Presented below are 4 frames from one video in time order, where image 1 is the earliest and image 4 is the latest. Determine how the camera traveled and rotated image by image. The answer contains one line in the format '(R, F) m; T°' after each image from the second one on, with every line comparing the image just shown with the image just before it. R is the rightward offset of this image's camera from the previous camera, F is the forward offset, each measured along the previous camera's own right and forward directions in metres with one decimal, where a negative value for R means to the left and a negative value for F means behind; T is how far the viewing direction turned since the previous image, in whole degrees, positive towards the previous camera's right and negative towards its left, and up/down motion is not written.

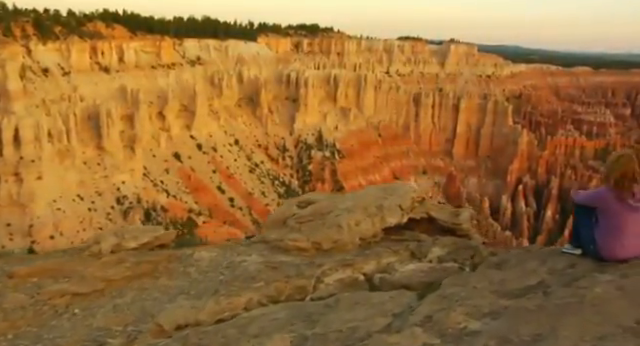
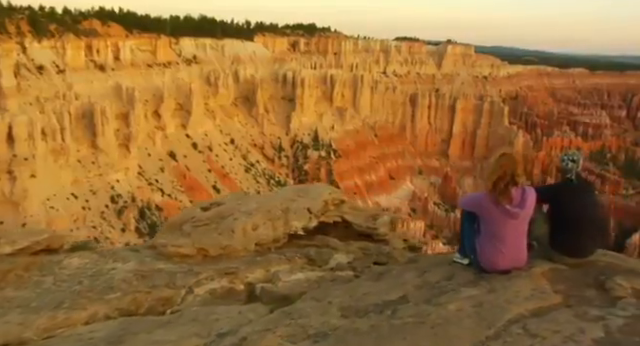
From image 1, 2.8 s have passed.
(+1.1, +0.4) m; +1°
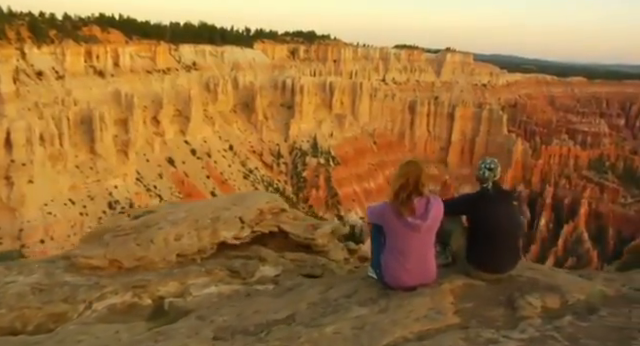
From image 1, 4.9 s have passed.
(+0.7, +0.3) m; 0°
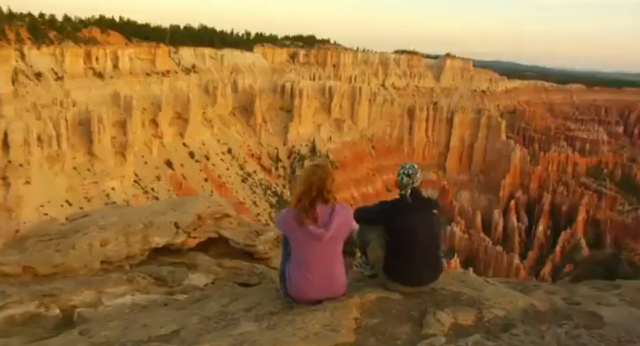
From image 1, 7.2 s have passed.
(+0.6, +0.2) m; 0°
